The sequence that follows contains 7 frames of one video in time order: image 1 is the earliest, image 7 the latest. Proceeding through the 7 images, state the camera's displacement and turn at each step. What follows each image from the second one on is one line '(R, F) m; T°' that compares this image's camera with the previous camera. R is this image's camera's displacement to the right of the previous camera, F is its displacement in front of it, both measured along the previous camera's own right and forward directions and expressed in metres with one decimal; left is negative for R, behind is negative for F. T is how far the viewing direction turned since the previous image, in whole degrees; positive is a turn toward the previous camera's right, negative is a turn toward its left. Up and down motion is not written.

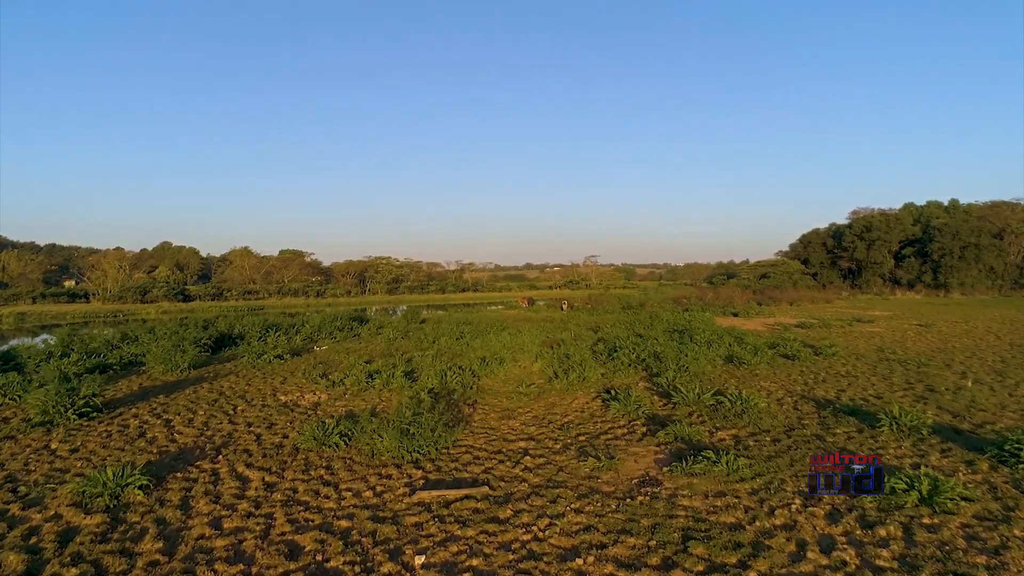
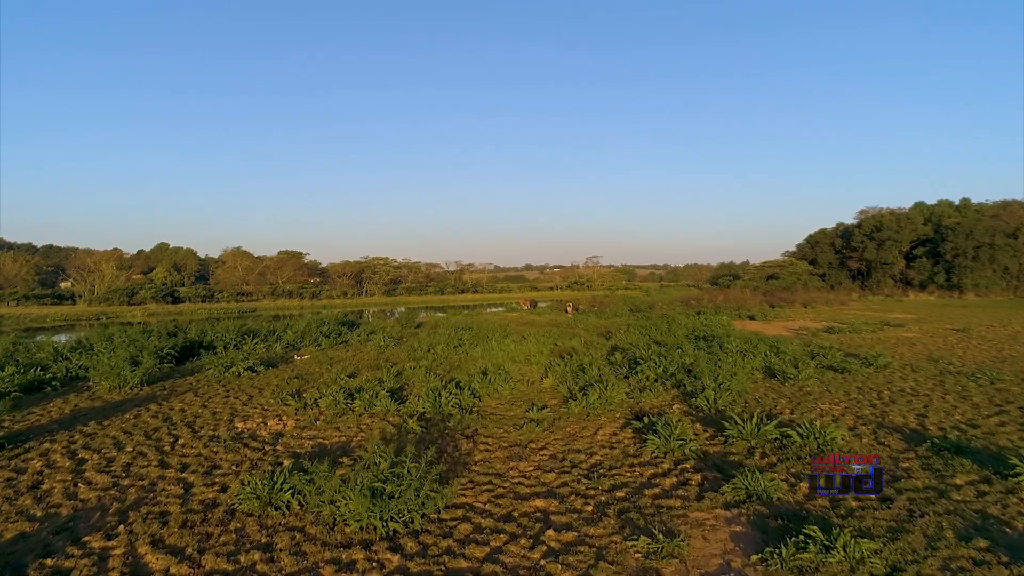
(-0.1, +1.7) m; 0°
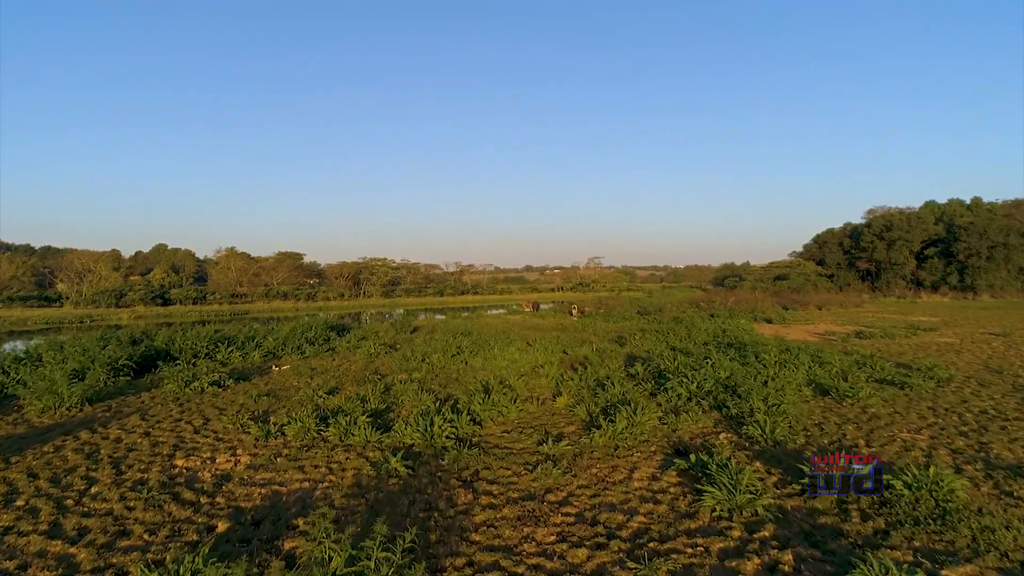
(-0.1, +1.6) m; 0°
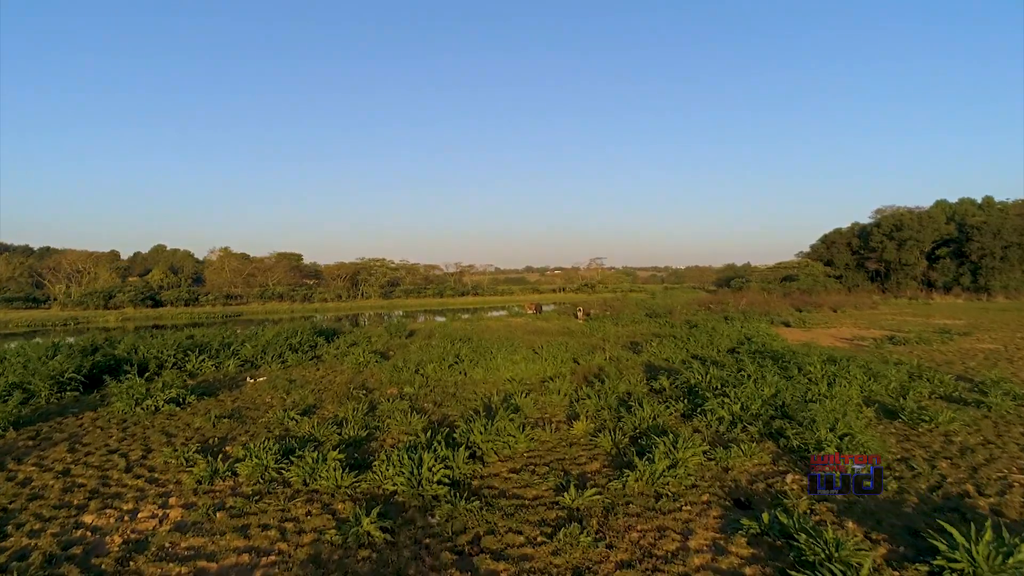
(-0.1, +1.4) m; 0°
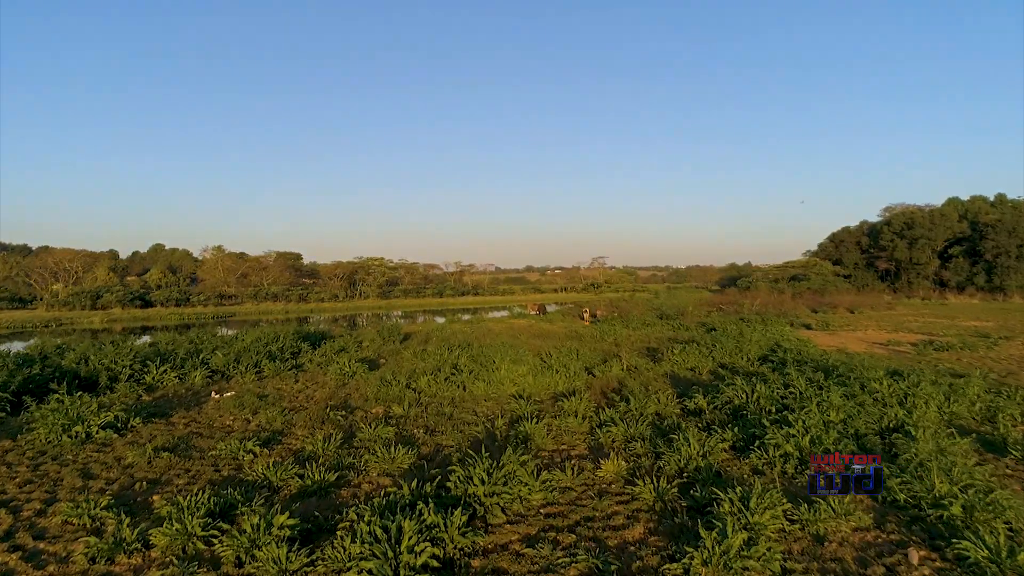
(-0.1, +1.5) m; 0°
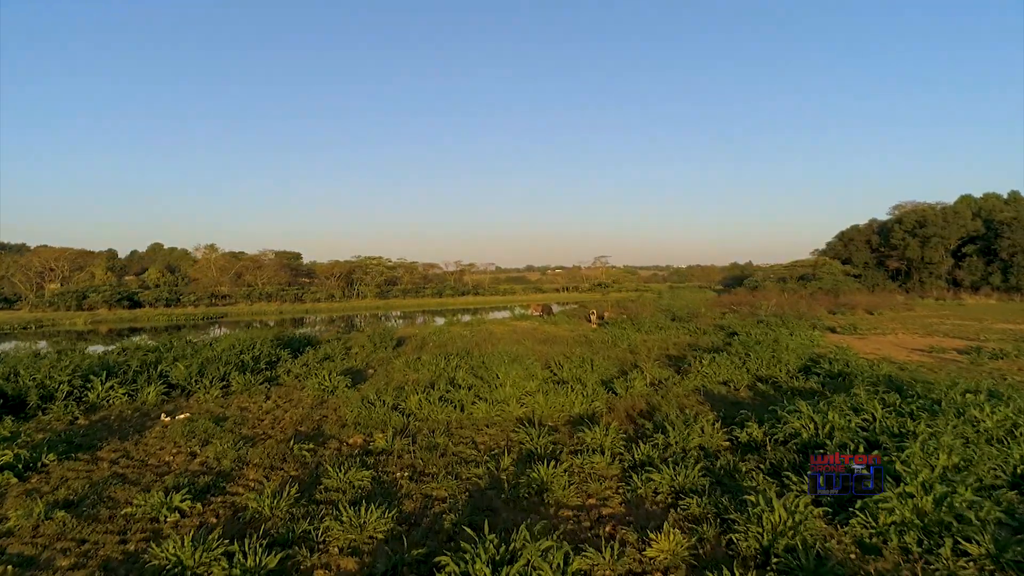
(-0.1, +1.6) m; 0°
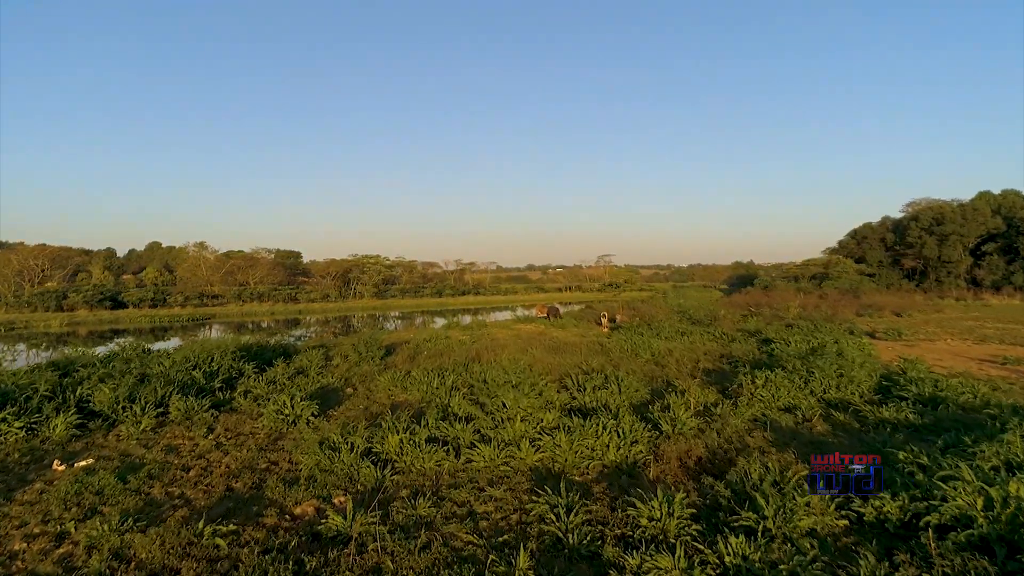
(-0.1, +2.1) m; 0°
